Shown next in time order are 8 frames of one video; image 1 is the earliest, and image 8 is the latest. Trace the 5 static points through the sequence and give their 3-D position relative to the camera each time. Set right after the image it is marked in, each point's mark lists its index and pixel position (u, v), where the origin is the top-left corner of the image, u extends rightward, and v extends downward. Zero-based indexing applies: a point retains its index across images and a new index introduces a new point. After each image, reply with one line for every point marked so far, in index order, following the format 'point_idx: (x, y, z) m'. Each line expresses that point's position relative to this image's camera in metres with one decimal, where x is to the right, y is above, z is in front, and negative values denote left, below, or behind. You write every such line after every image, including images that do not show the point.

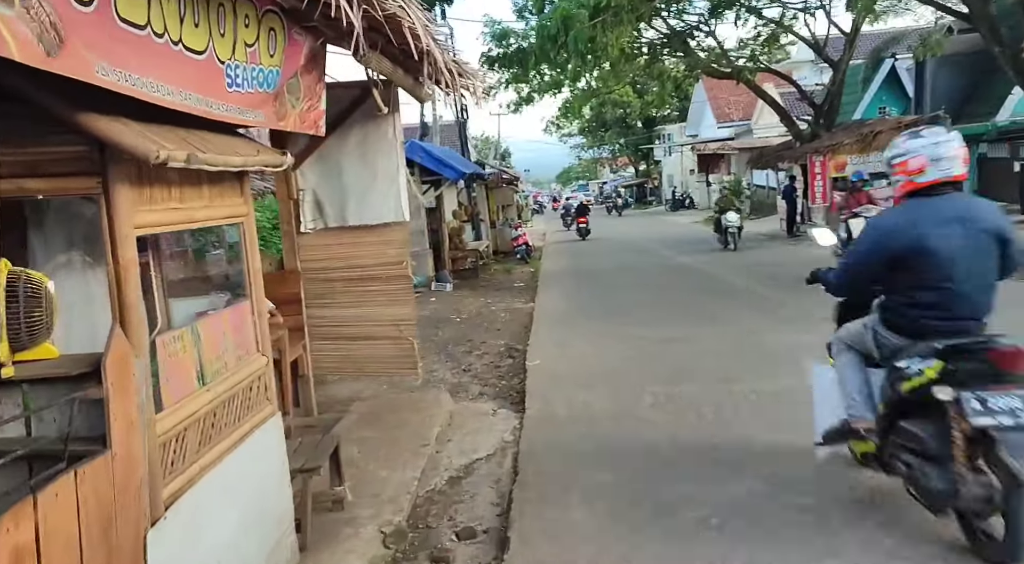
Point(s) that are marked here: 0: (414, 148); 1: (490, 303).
0: (-1.8, +2.5, +15.6) m
1: (-0.3, -0.4, +13.6) m
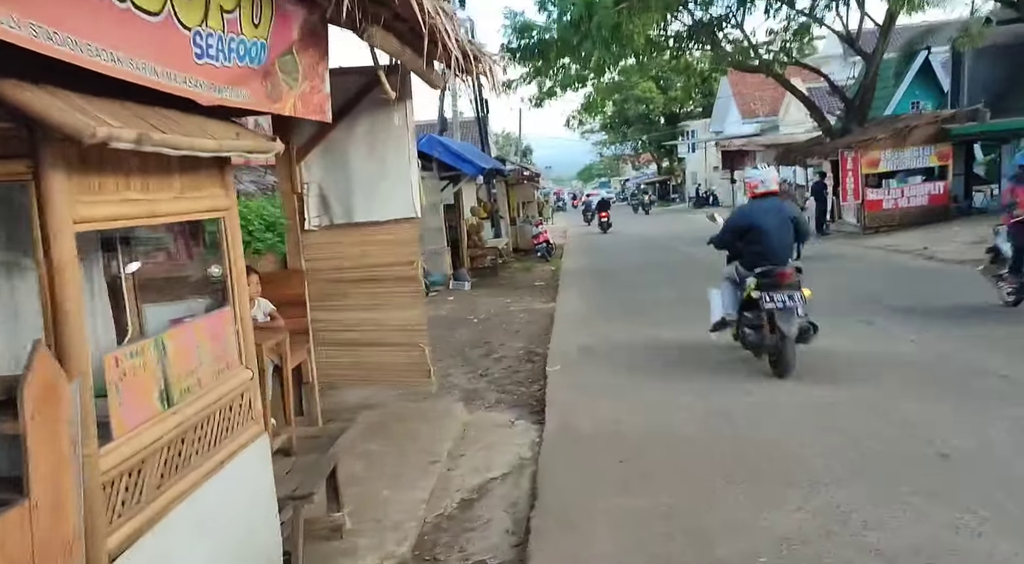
0: (-1.4, +2.5, +15.2) m
1: (0.0, -0.3, +13.2) m
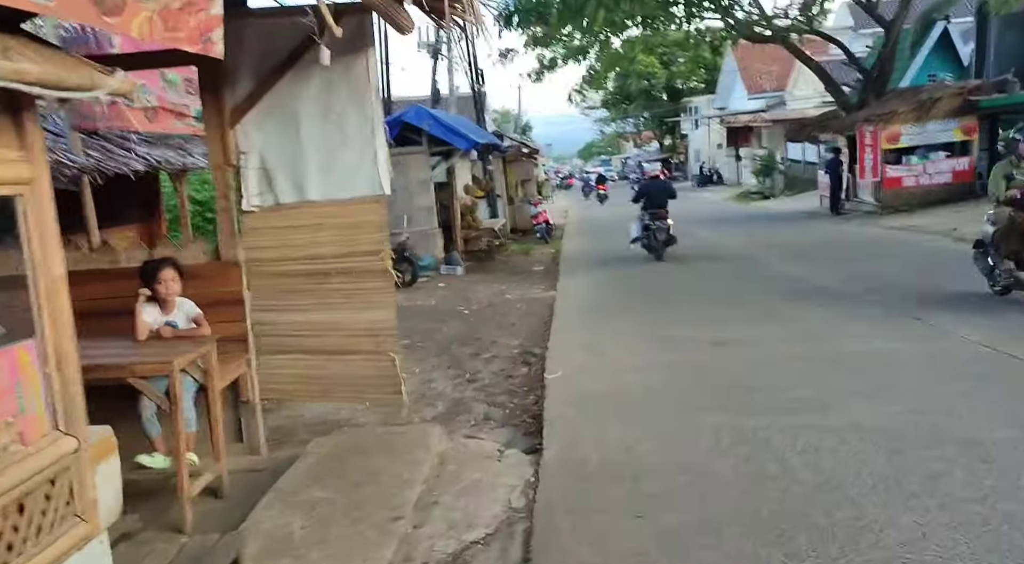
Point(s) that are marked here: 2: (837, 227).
0: (-1.5, +2.8, +14.1) m
1: (-0.1, -0.1, +12.1) m
2: (+7.1, +1.2, +18.6) m
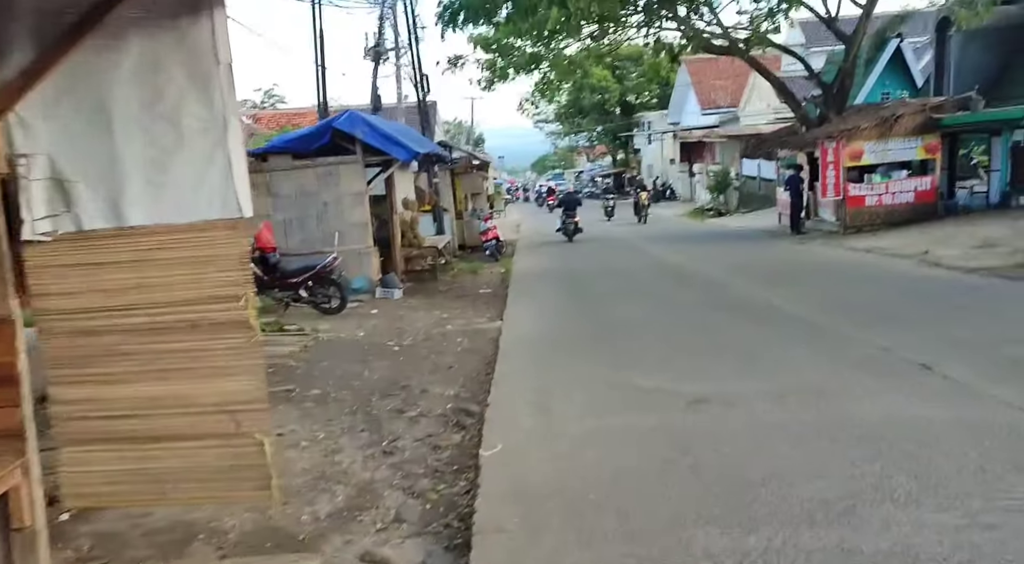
0: (-2.3, +2.4, +12.7) m
1: (-0.8, -0.5, +10.7) m
2: (+6.0, +0.7, +17.7) m
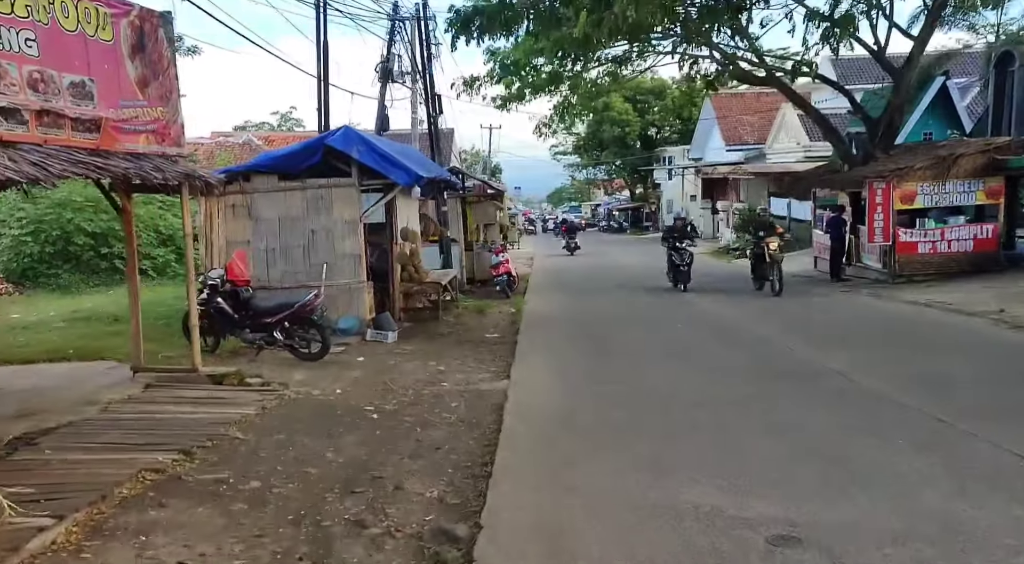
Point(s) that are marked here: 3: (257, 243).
0: (-2.1, +1.9, +11.1) m
1: (-0.7, -1.0, +9.0) m
2: (+6.2, -0.3, +15.9) m
3: (-3.4, +0.5, +11.4) m
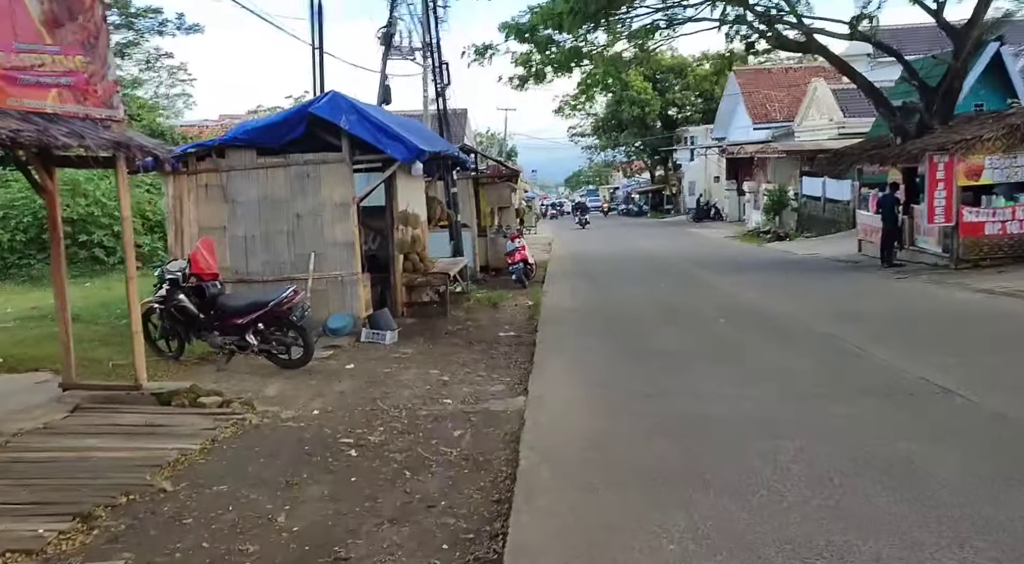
0: (-1.9, +2.0, +9.5) m
1: (-0.6, -0.9, +7.5) m
2: (+6.5, -0.1, +14.2) m
3: (-3.2, +0.6, +9.9) m
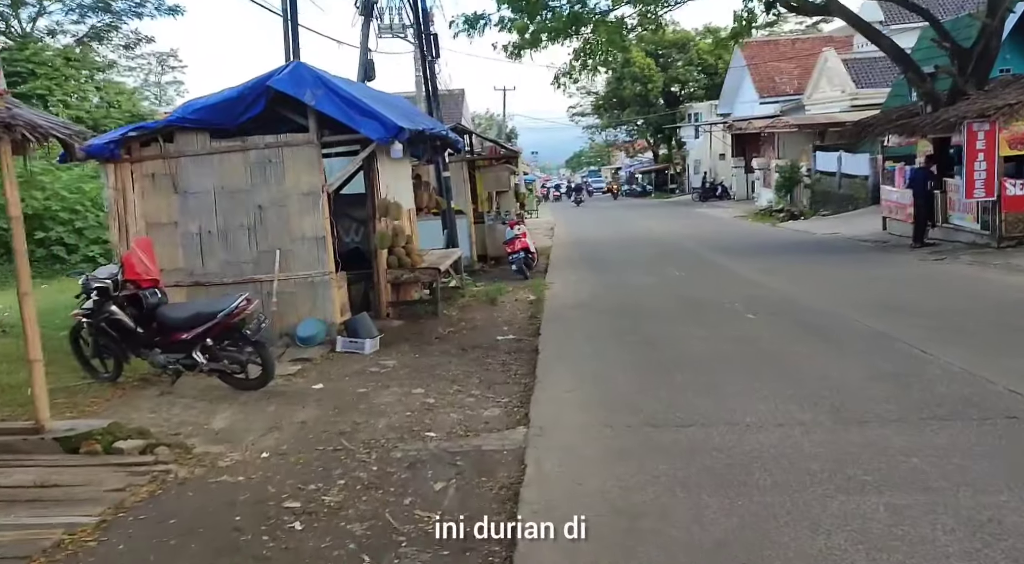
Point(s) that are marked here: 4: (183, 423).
0: (-2.0, +2.0, +8.2) m
1: (-0.6, -0.9, +6.2) m
2: (+6.5, +0.2, +12.9) m
3: (-3.3, +0.6, +8.5) m
4: (-2.4, -1.0, +6.1) m
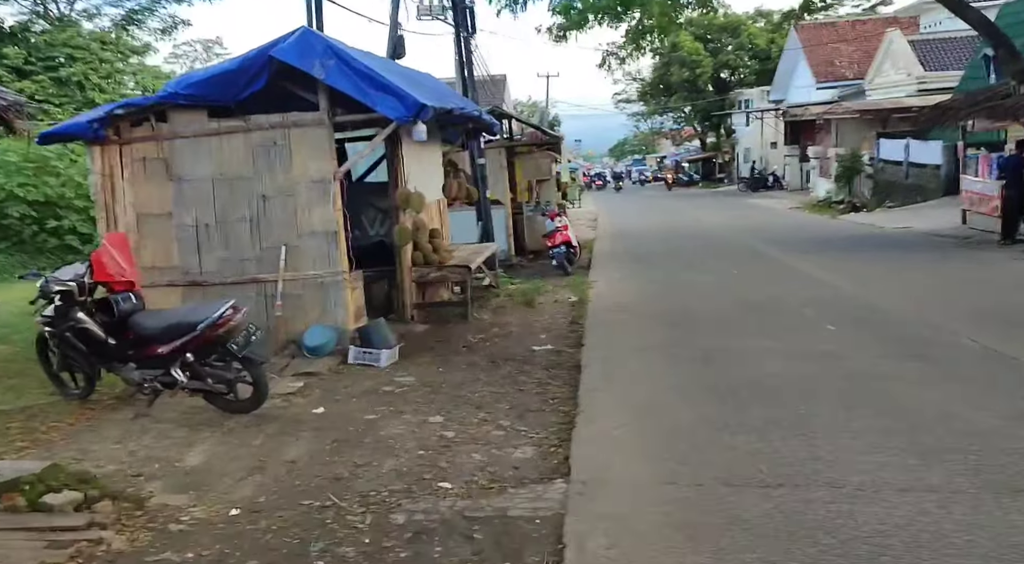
0: (-1.7, +2.0, +7.1) m
1: (-0.4, -1.0, +5.0) m
2: (+7.1, +0.2, +11.3) m
3: (-2.9, +0.6, +7.5) m
4: (-2.2, -1.0, +5.0) m
